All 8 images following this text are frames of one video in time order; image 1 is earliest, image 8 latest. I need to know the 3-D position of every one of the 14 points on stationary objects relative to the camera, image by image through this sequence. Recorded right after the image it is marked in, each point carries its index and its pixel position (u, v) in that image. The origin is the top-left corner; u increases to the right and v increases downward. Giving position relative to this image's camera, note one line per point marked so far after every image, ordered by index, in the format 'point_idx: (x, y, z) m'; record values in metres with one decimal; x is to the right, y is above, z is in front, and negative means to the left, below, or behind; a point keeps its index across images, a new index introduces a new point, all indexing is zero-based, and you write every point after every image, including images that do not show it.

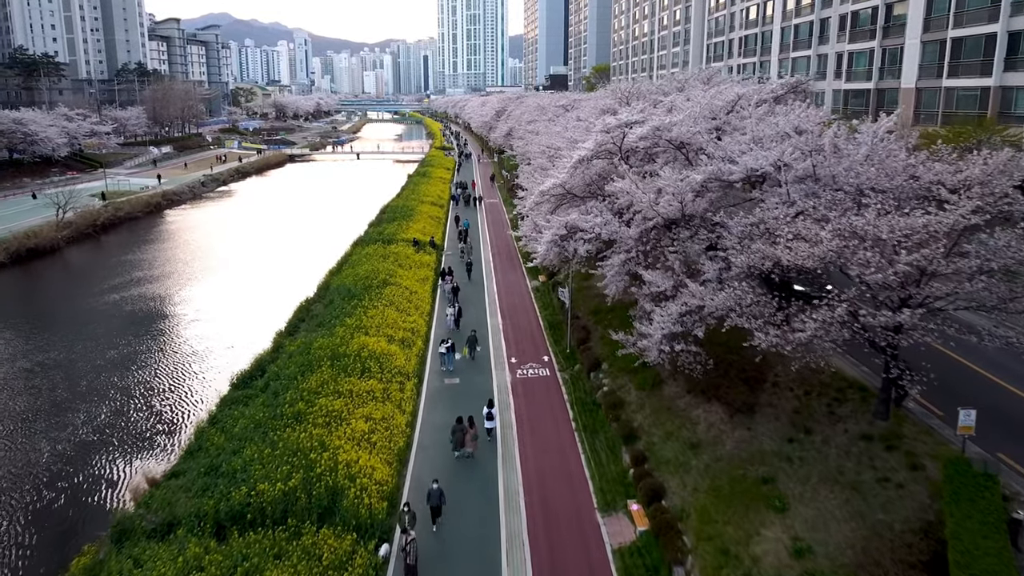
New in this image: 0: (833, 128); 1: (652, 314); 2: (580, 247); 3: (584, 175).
0: (+5.0, +2.5, +13.4) m
1: (+2.3, -0.4, +13.8) m
2: (+1.2, +0.7, +15.8) m
3: (+1.5, +2.3, +17.4) m
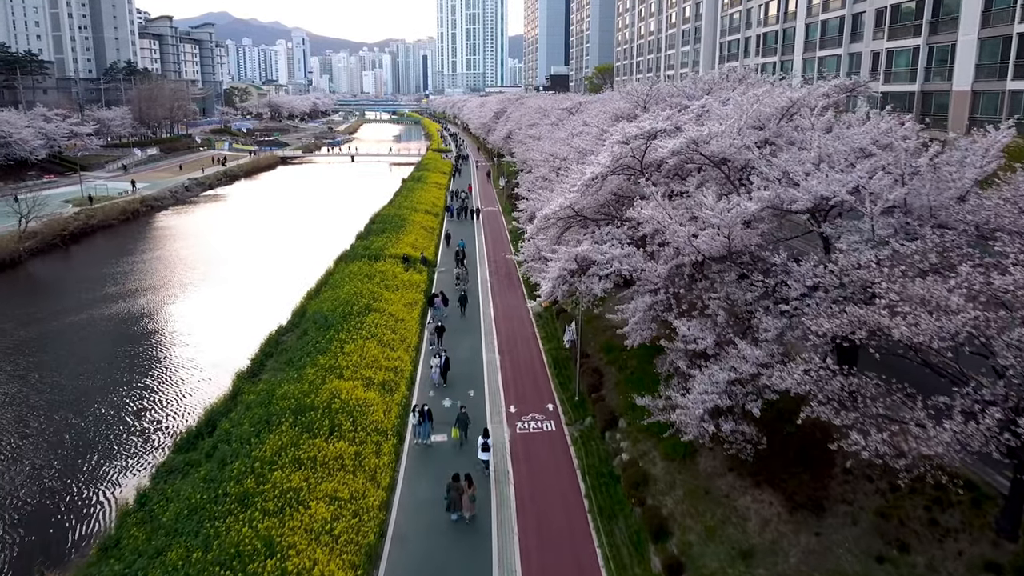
0: (+5.0, +1.8, +10.6) m
1: (+2.2, -1.1, +10.9) m
2: (+1.2, +0.1, +12.9) m
3: (+1.4, +1.6, +14.6) m
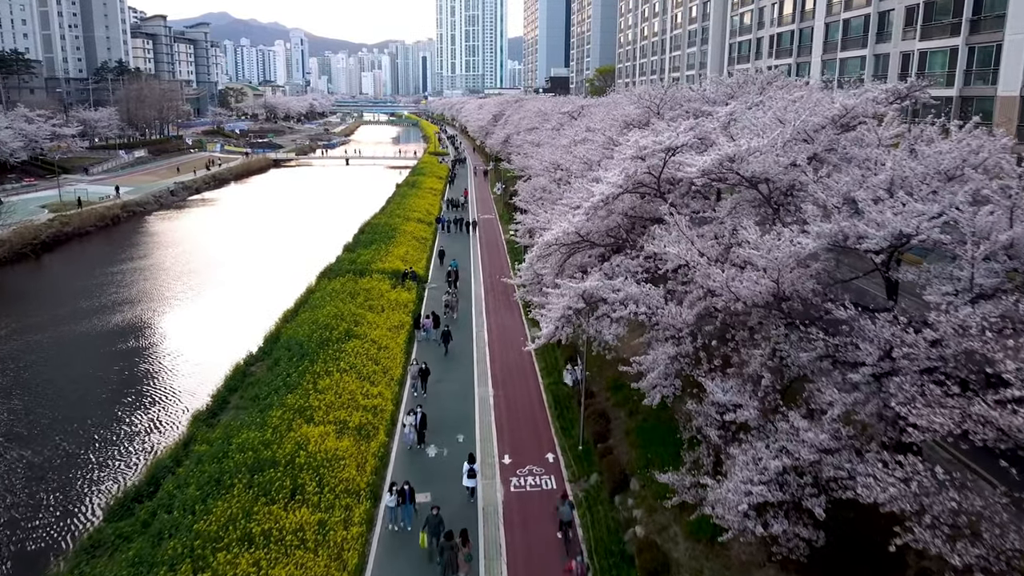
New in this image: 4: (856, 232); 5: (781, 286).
0: (+4.9, +1.2, +8.5) m
1: (+2.2, -1.7, +8.8) m
2: (+1.1, -0.5, +10.8) m
3: (+1.4, +1.0, +12.4) m
4: (+3.2, +0.5, +7.9) m
5: (+2.6, 0.0, +8.3) m
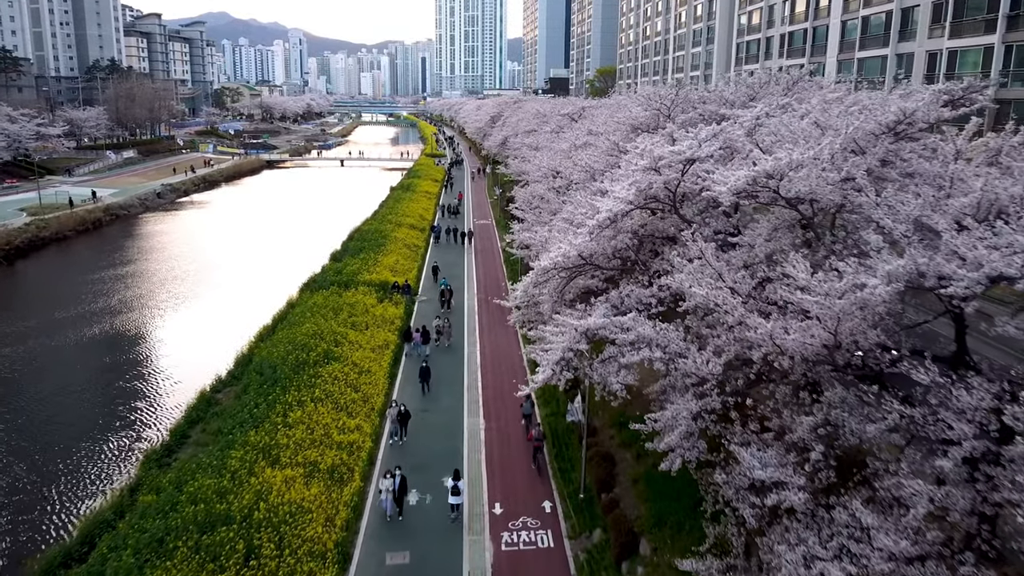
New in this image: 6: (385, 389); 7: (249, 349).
0: (+4.8, +0.8, +6.7) m
1: (+2.1, -2.1, +7.1) m
2: (+1.0, -0.9, +9.1) m
3: (+1.3, +0.6, +10.7) m
4: (+3.1, +0.1, +6.2) m
5: (+2.5, -0.4, +6.6) m
6: (-2.6, -2.0, +17.4) m
7: (-6.0, -1.4, +19.7) m
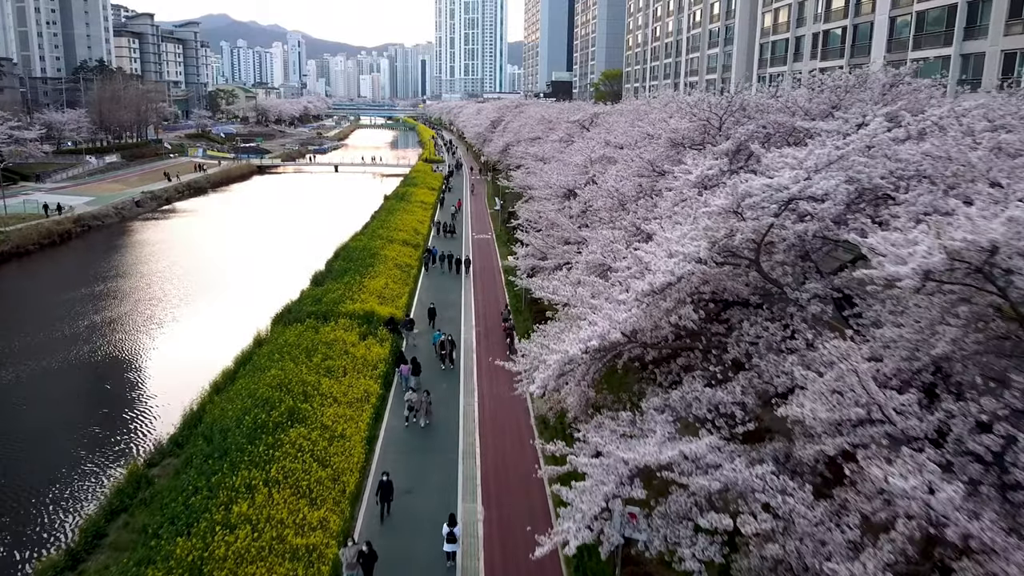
0: (+5.0, 0.0, +3.5) m
1: (+2.2, -2.8, +3.8) m
2: (+1.1, -1.7, +5.8) m
3: (+1.4, -0.2, +7.5) m
4: (+3.2, -0.6, +3.0) m
5: (+2.6, -1.1, +3.4) m
6: (-2.5, -2.8, +14.2) m
7: (-5.9, -2.2, +16.4) m
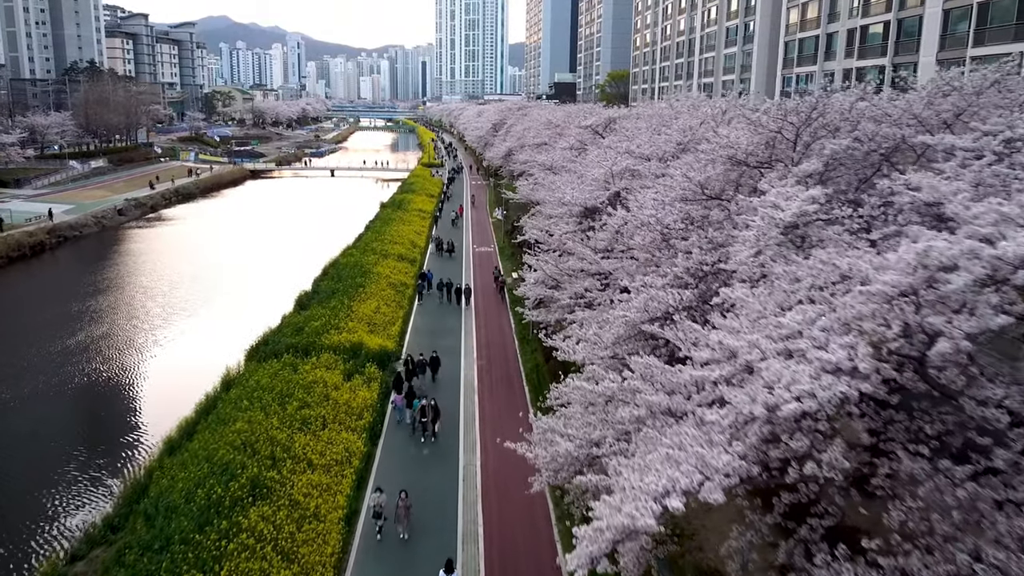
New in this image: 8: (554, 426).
0: (+5.1, -0.6, +0.8) m
1: (+2.3, -3.5, +1.1) m
2: (+1.3, -2.3, +3.1) m
3: (+1.5, -0.8, +4.8) m
4: (+3.3, -1.3, +0.3) m
5: (+2.7, -1.8, +0.7) m
6: (-2.3, -3.5, +11.5) m
7: (-5.7, -2.8, +13.7) m
8: (+0.5, -1.5, +9.3) m
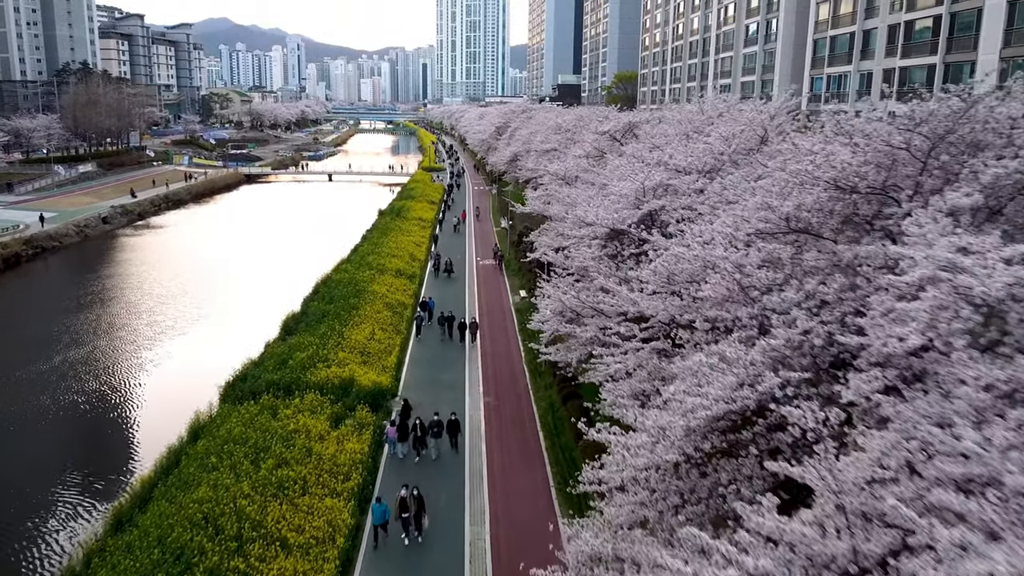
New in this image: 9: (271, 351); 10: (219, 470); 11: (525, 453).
0: (+5.3, -1.1, -1.6) m
1: (+2.5, -4.0, -1.3) m
2: (+1.5, -2.8, +0.7) m
3: (+1.7, -1.3, +2.4) m
4: (+3.5, -1.8, -2.1) m
5: (+3.0, -2.3, -1.7) m
6: (-2.1, -4.0, +9.1) m
7: (-5.5, -3.4, +11.3) m
8: (+0.7, -2.1, +6.9) m
9: (-5.4, -1.4, +19.5) m
10: (-4.3, -2.7, +13.1) m
11: (+0.2, -2.9, +14.8) m
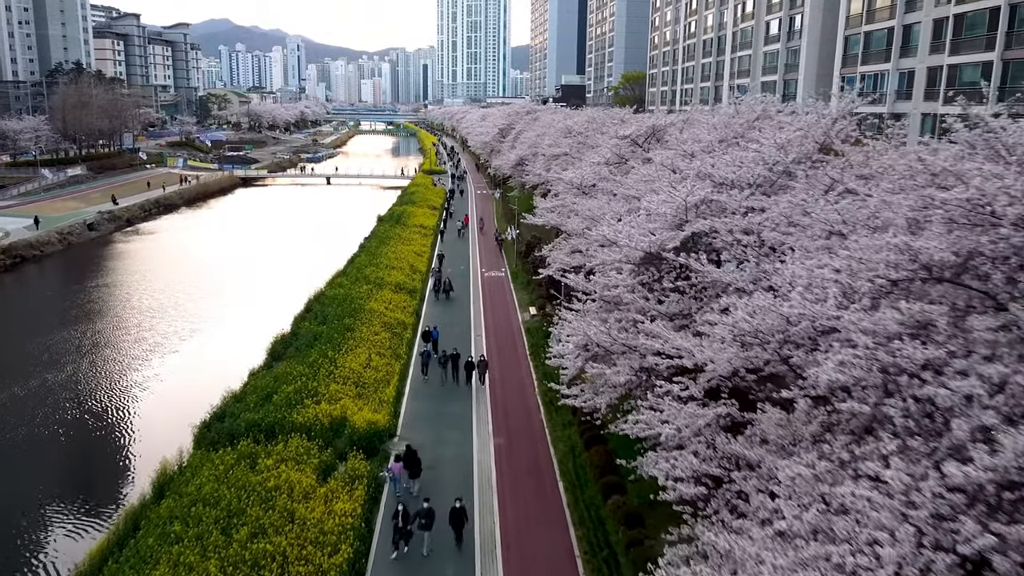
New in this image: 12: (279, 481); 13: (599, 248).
0: (+5.6, -1.6, -3.7) m
1: (+2.8, -4.5, -3.4) m
2: (+1.7, -3.3, -1.4) m
3: (+2.0, -1.8, +0.3) m
4: (+3.8, -2.3, -4.2) m
5: (+3.2, -2.8, -3.9) m
6: (-1.9, -4.5, +7.0) m
7: (-5.3, -3.9, +9.2) m
8: (+1.0, -2.5, +4.8) m
9: (-5.2, -1.9, +17.4) m
10: (-4.1, -3.2, +10.9) m
11: (+0.4, -3.3, +12.7) m
12: (-3.4, -2.8, +12.7) m
13: (+1.4, +0.7, +14.0) m
